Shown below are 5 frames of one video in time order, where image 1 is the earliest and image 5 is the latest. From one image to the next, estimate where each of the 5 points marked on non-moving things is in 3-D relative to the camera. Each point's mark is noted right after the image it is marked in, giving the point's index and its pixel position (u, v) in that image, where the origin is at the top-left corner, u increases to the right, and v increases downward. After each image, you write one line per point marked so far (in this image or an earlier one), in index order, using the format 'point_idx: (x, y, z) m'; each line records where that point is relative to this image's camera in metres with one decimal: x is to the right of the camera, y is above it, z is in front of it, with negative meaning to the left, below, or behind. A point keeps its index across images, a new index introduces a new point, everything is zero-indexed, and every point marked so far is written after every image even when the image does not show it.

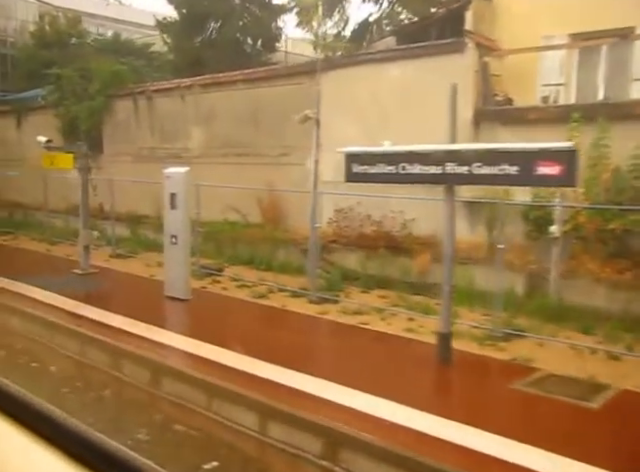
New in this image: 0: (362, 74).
0: (+0.6, +2.4, +8.7) m
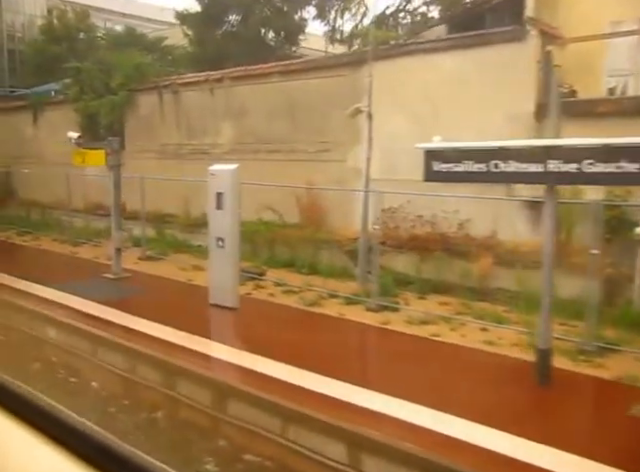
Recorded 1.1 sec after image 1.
0: (+1.2, +2.4, +8.1) m
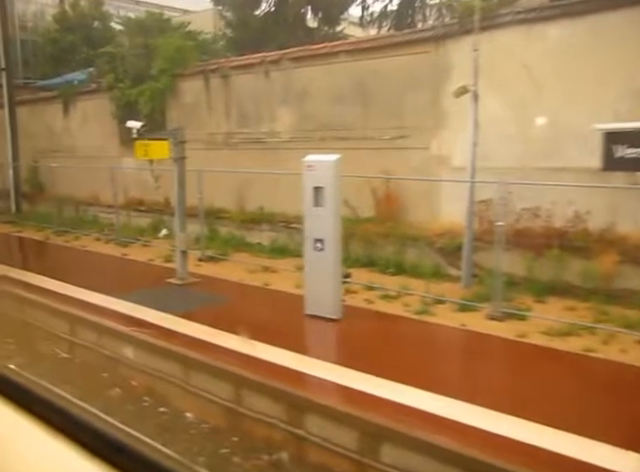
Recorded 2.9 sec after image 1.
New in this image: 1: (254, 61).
0: (+2.3, +2.4, +7.2) m
1: (-1.1, +2.9, +9.7) m
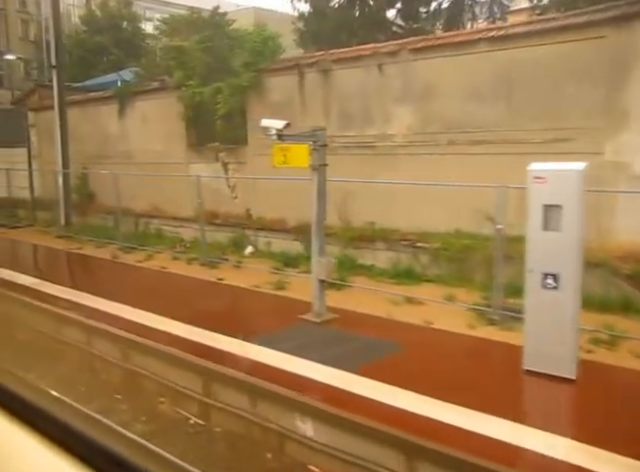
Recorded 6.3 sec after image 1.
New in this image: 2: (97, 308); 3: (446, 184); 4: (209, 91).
0: (+3.9, +2.2, +5.8) m
1: (+0.6, +2.6, +8.3) m
2: (-2.6, -0.9, +6.9) m
3: (+1.6, +0.6, +7.2) m
4: (-2.0, +2.6, +10.4) m
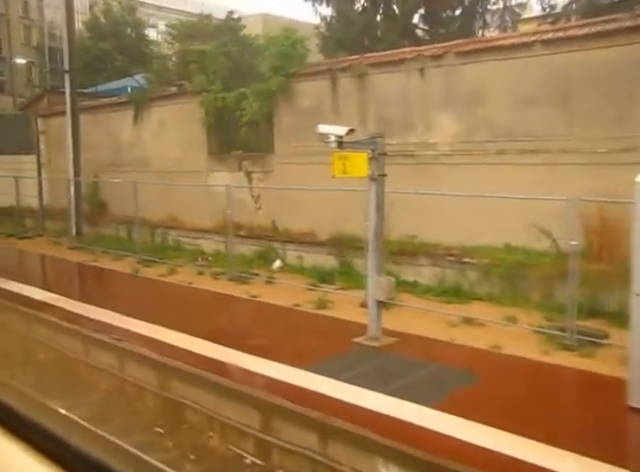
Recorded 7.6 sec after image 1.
0: (+4.5, +2.0, +5.4) m
1: (+1.2, +2.4, +7.9) m
2: (-2.1, -1.0, +6.3) m
3: (+2.1, +0.5, +6.7) m
4: (-1.5, +2.4, +9.9) m
